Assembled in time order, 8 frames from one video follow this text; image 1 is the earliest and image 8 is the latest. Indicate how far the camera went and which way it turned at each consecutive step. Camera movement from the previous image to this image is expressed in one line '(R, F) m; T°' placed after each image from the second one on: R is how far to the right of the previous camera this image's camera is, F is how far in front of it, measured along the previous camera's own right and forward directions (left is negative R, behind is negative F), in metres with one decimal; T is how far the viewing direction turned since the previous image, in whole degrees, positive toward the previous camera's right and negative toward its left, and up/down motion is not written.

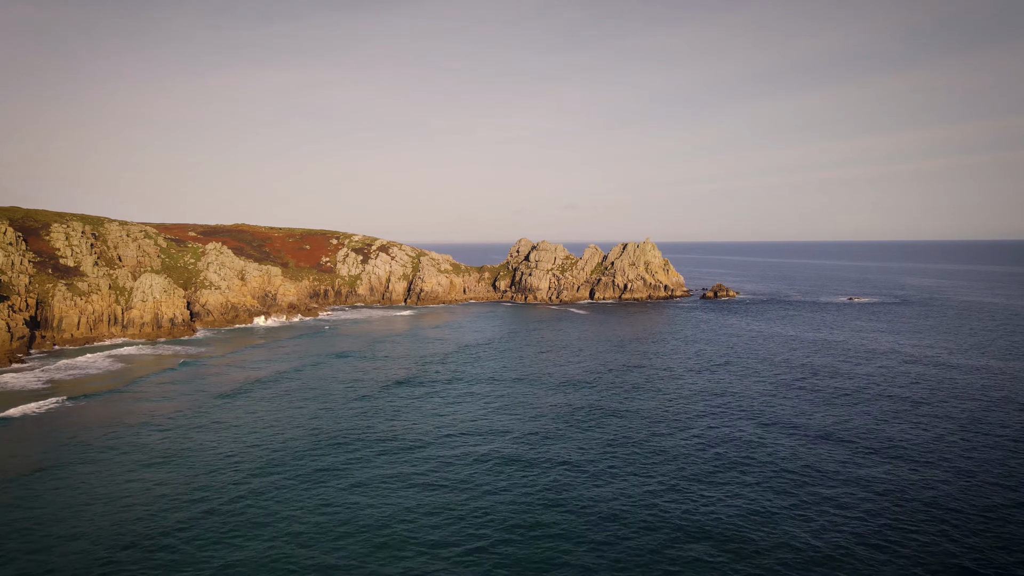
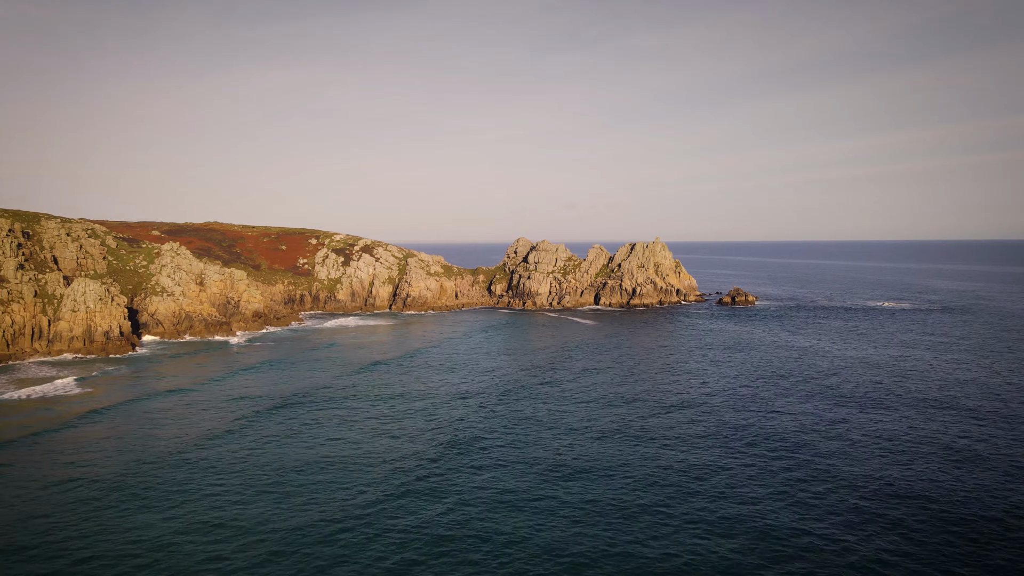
(+0.8, +12.3) m; 0°
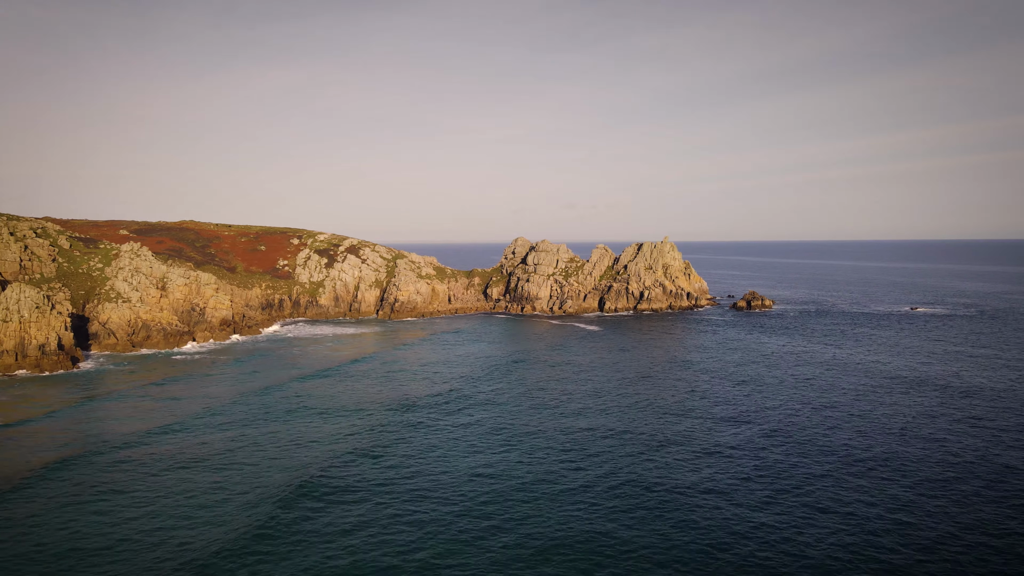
(+0.6, +9.1) m; 0°
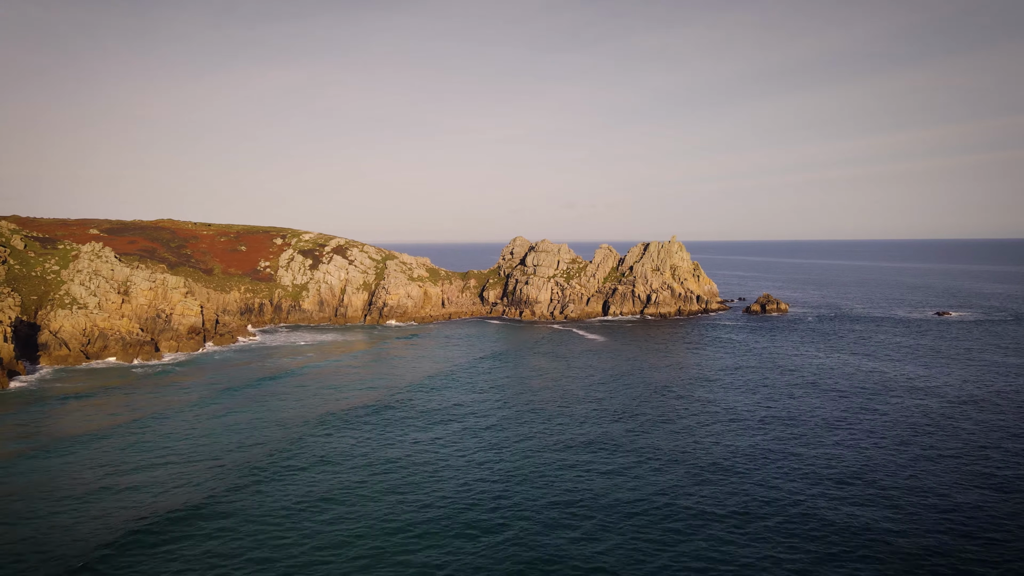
(+0.5, +7.3) m; 0°
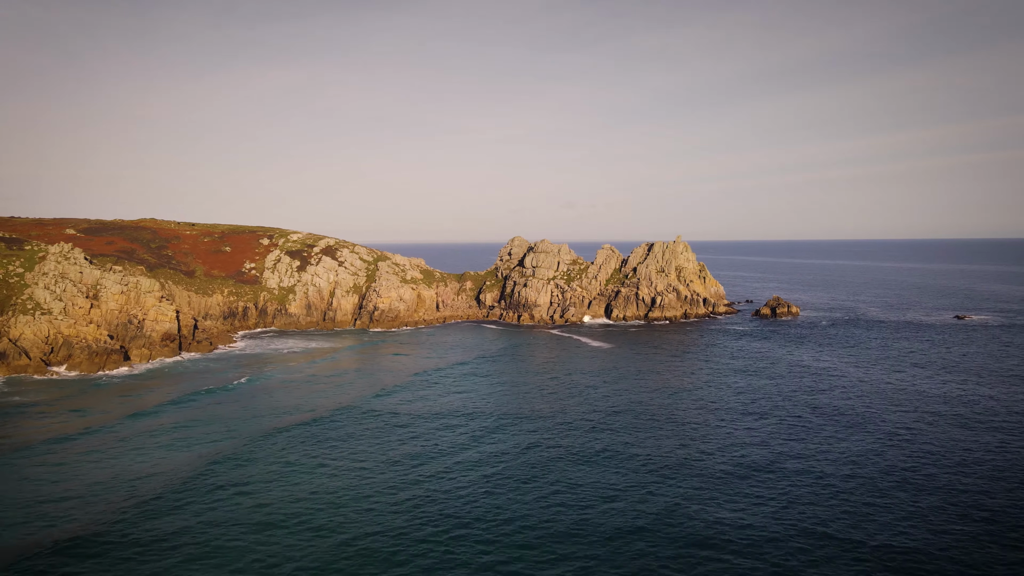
(+0.5, +4.9) m; 0°
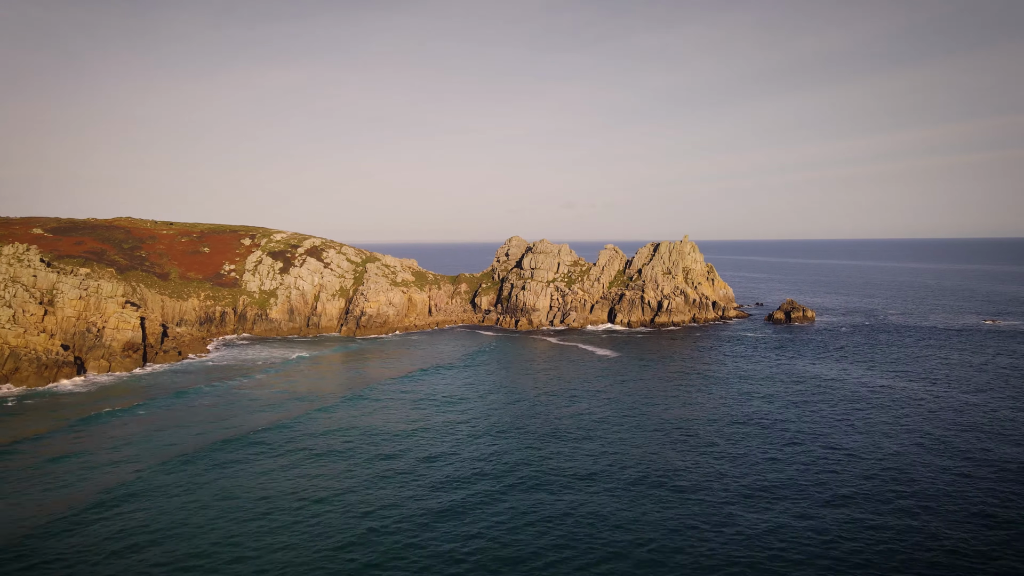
(+0.6, +6.1) m; 0°
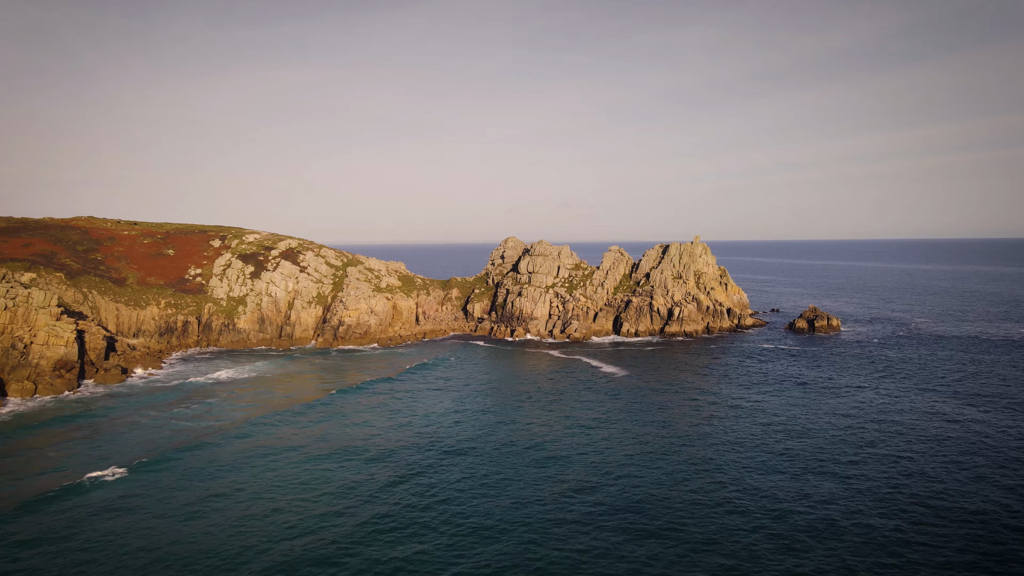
(+0.8, +8.6) m; 0°
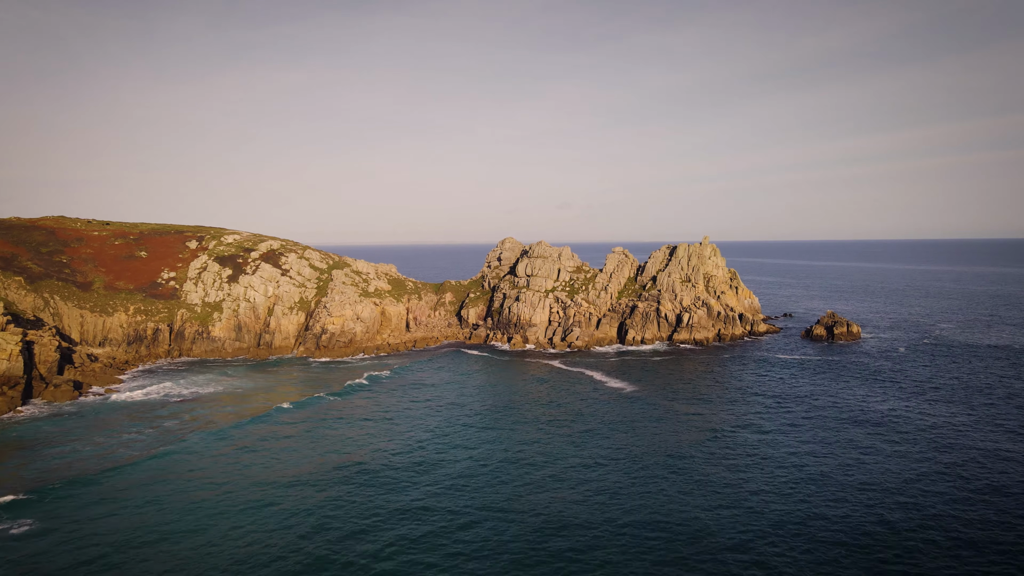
(+0.5, +5.7) m; 0°
